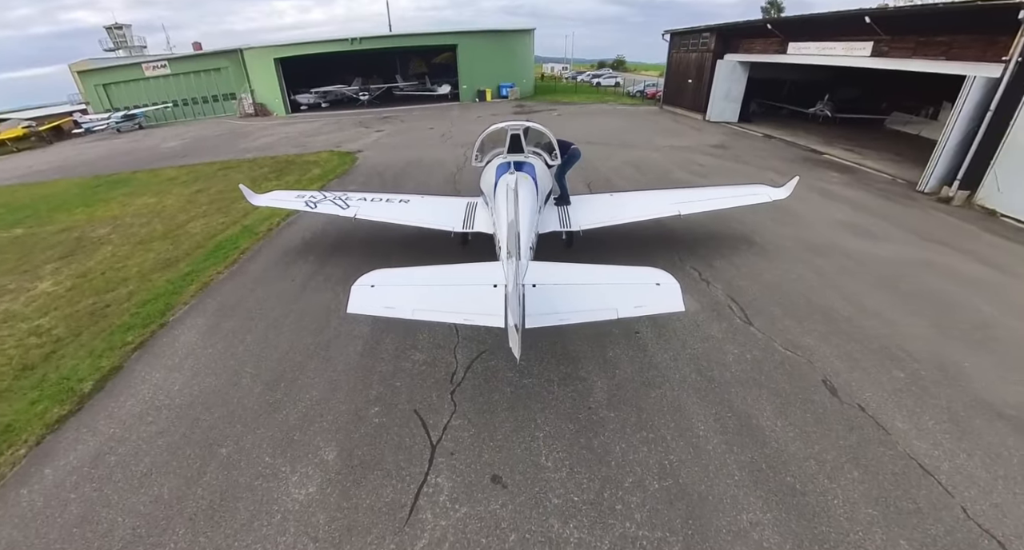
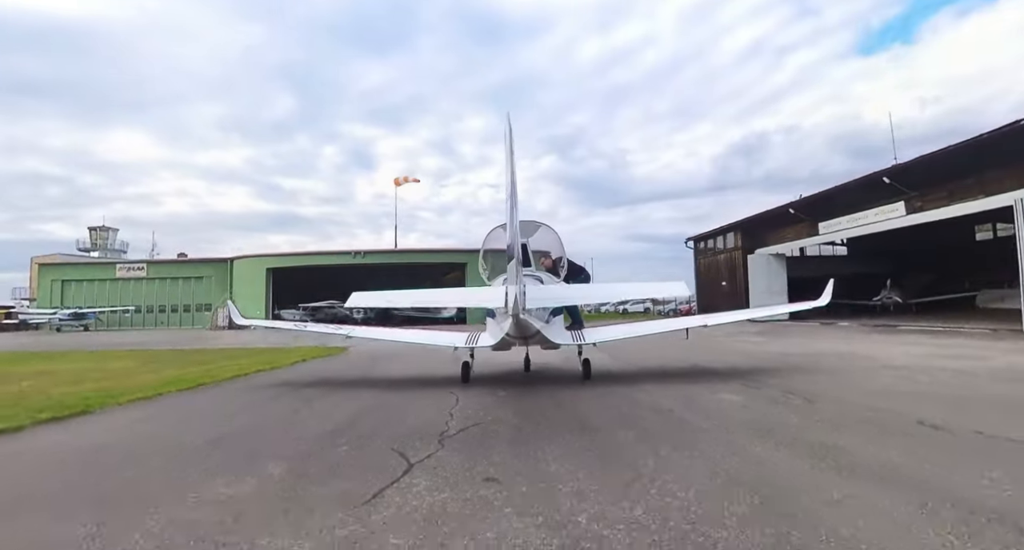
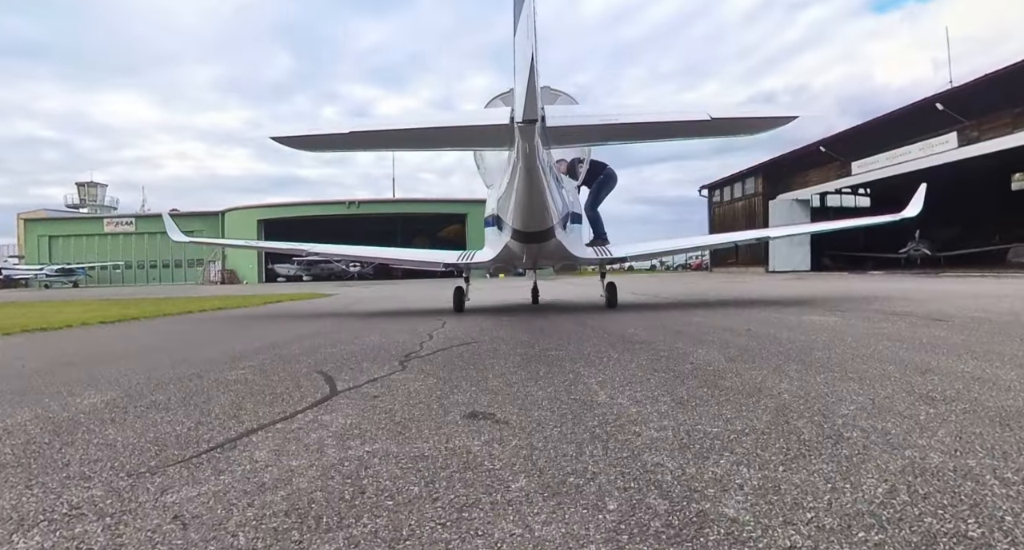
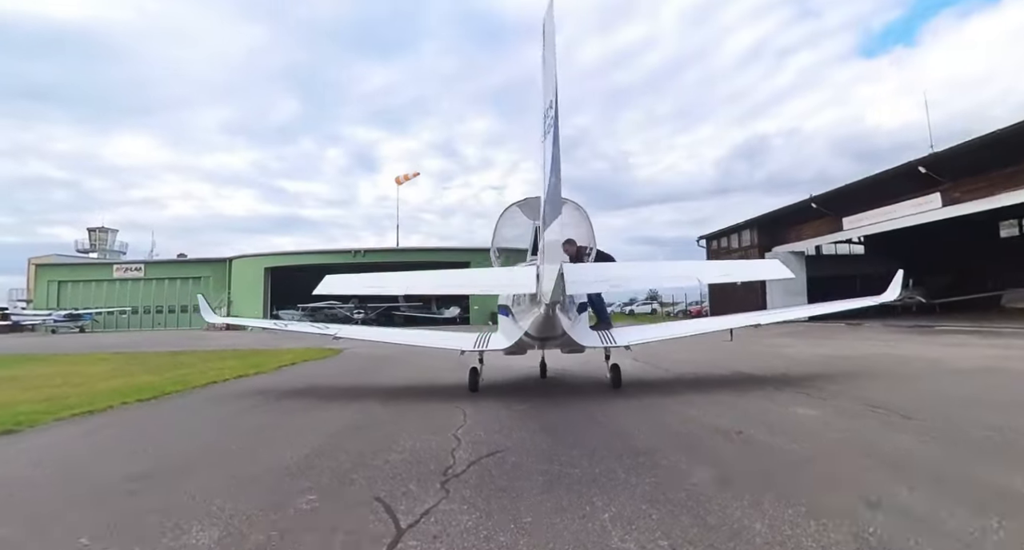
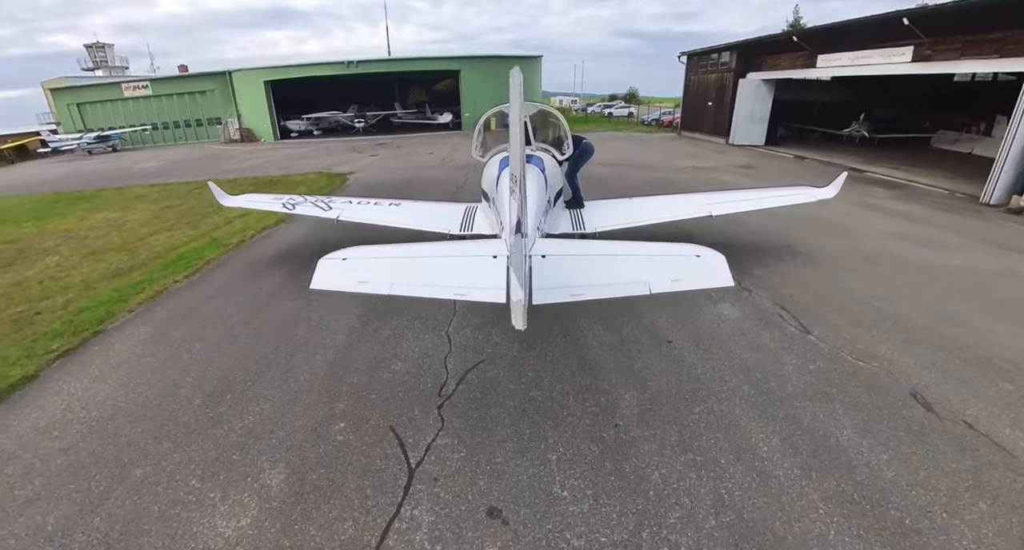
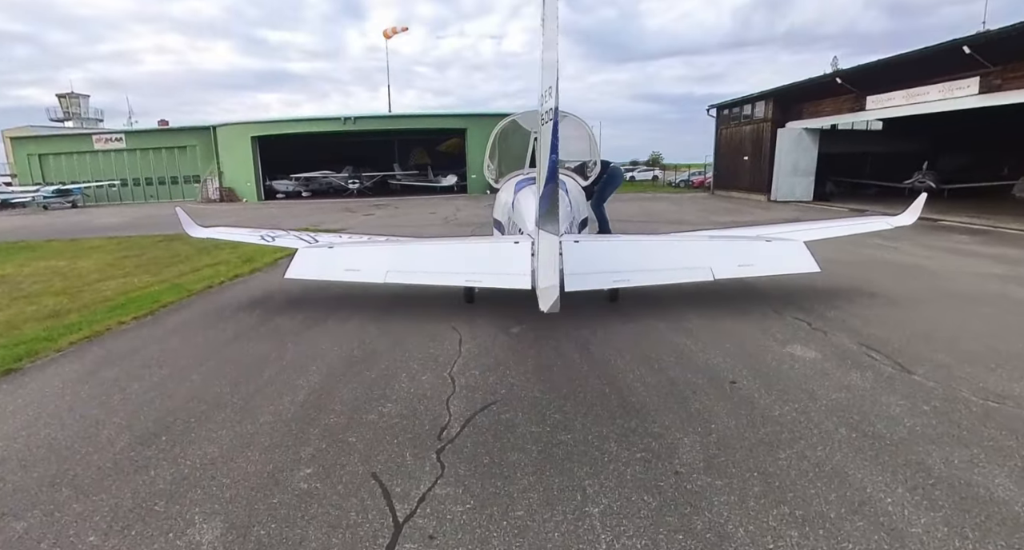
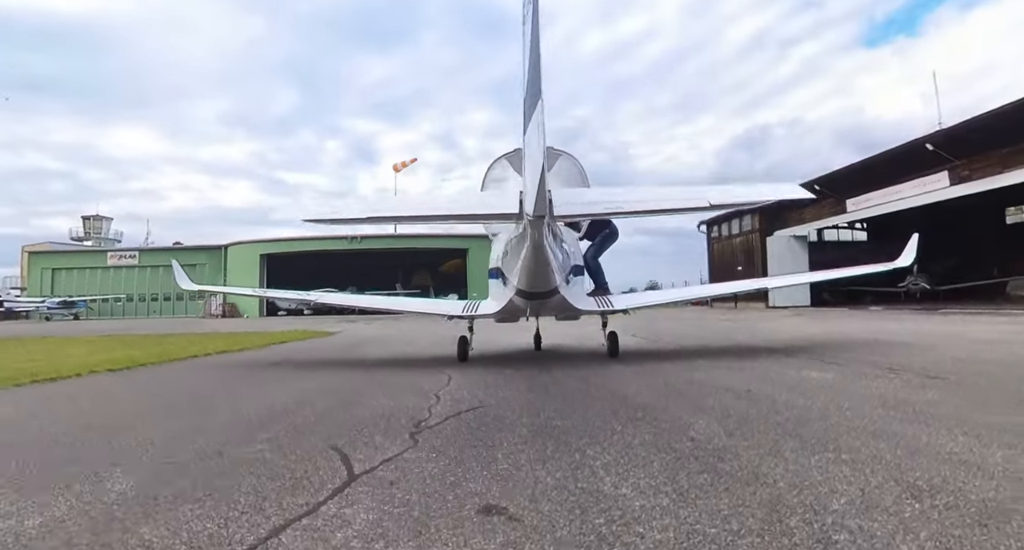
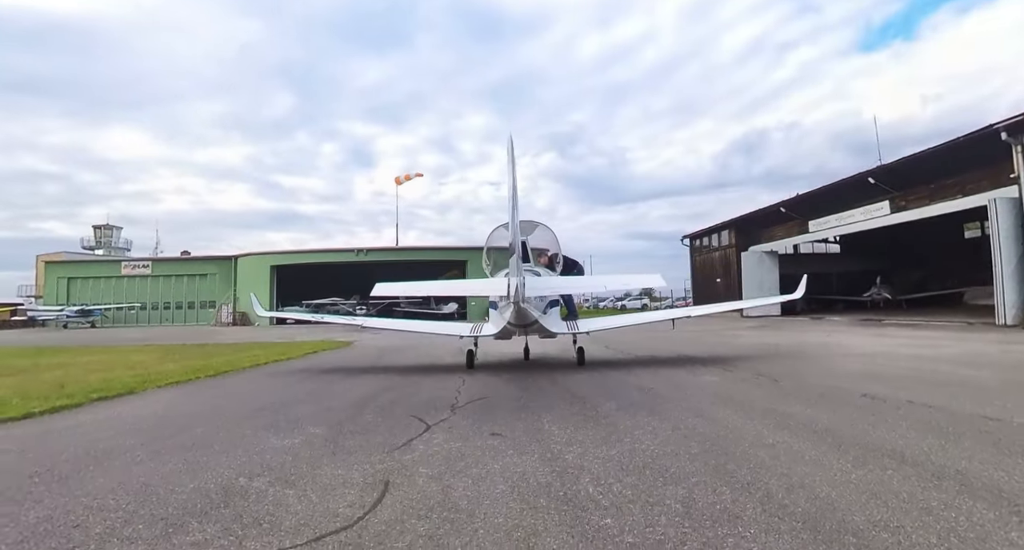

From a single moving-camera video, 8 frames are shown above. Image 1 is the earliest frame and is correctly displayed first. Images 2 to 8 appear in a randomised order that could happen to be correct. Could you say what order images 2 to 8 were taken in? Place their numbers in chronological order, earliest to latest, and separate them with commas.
5, 6, 3, 7, 4, 2, 8
